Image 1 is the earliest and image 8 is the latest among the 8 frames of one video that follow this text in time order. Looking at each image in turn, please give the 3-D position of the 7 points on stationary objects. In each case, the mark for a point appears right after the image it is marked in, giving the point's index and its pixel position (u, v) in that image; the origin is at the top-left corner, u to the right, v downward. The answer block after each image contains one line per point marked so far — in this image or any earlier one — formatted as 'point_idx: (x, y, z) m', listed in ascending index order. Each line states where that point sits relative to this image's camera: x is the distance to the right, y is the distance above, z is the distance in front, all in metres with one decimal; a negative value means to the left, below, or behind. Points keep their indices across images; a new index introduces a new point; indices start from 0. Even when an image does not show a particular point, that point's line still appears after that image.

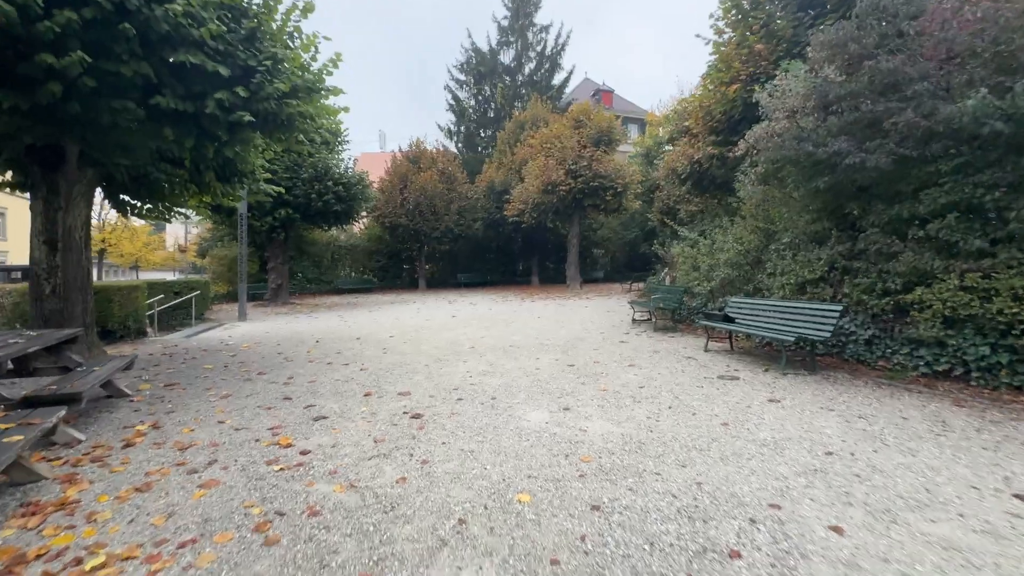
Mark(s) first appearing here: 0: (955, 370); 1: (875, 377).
0: (+5.7, -1.0, +5.8) m
1: (+5.1, -1.3, +6.4) m
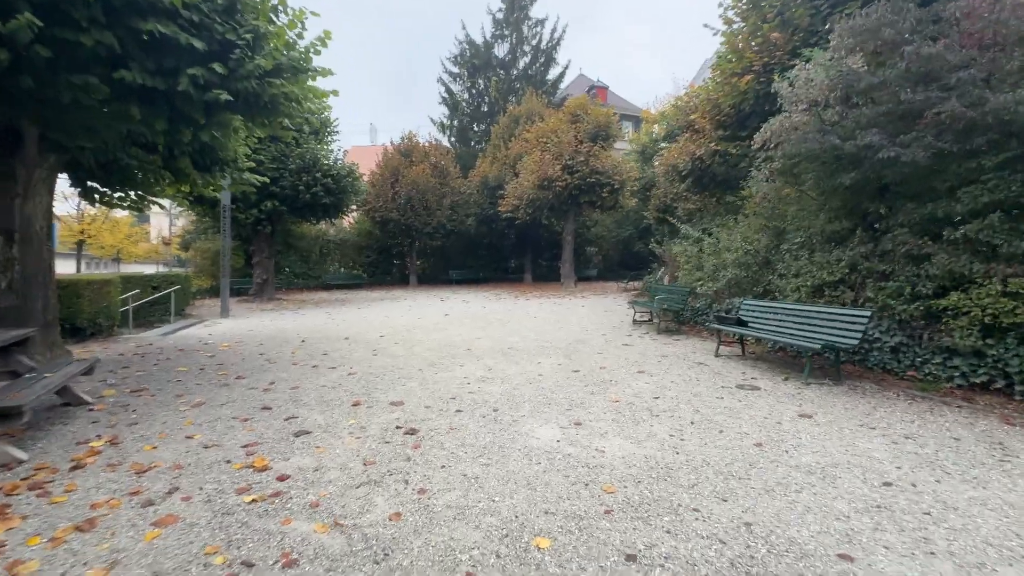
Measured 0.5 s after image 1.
0: (+5.7, -1.1, +5.4) m
1: (+5.1, -1.3, +6.0) m
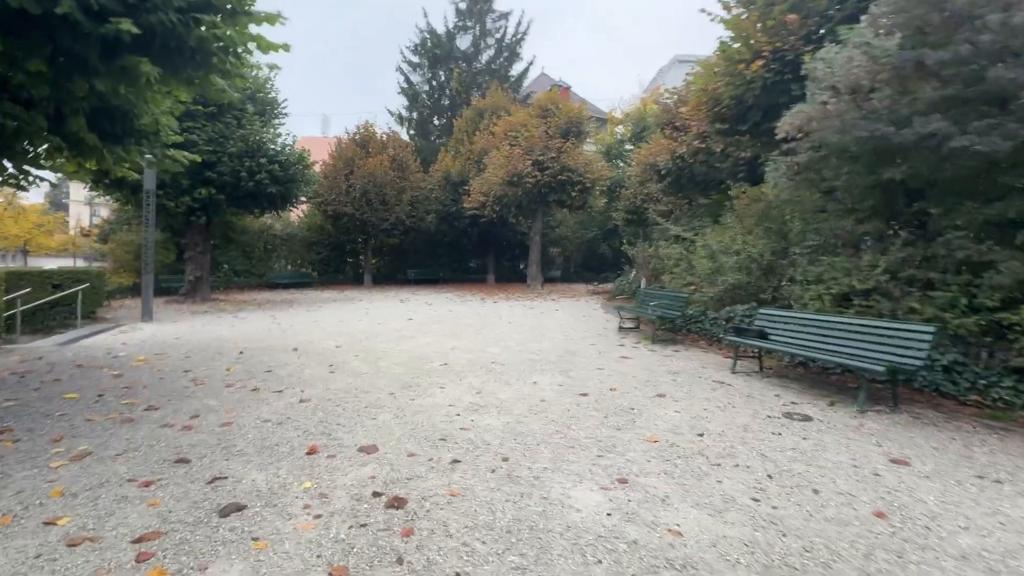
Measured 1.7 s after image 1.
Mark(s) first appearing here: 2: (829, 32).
0: (+5.8, -1.2, +4.7) m
1: (+5.2, -1.4, +5.2) m
2: (+6.0, +4.8, +8.6) m
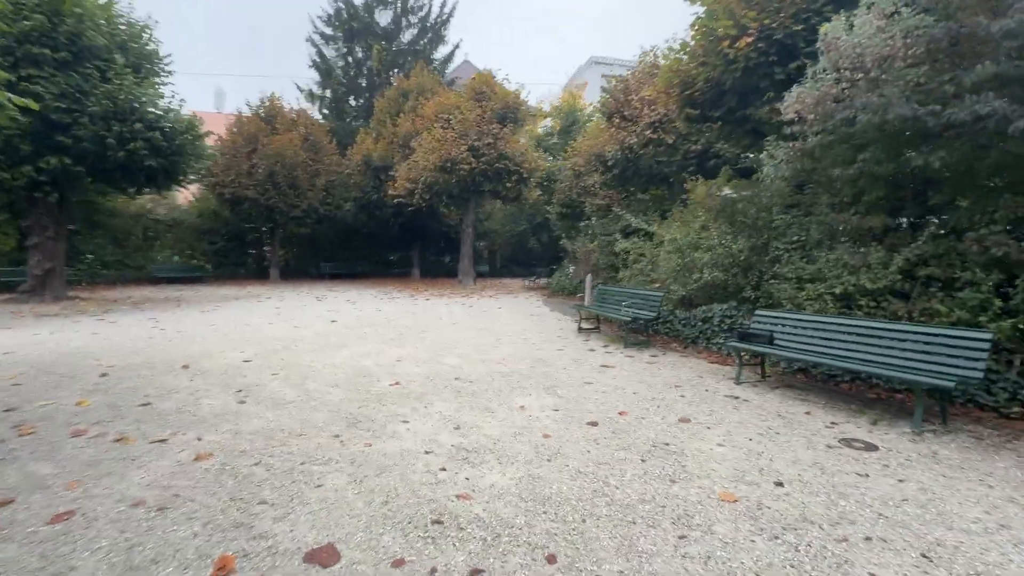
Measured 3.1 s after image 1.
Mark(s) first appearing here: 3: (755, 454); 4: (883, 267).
0: (+5.9, -1.3, +4.3) m
1: (+5.2, -1.5, +4.6) m
2: (+5.3, +4.8, +8.1) m
3: (+2.1, -1.4, +4.1) m
4: (+4.9, +0.3, +6.2) m
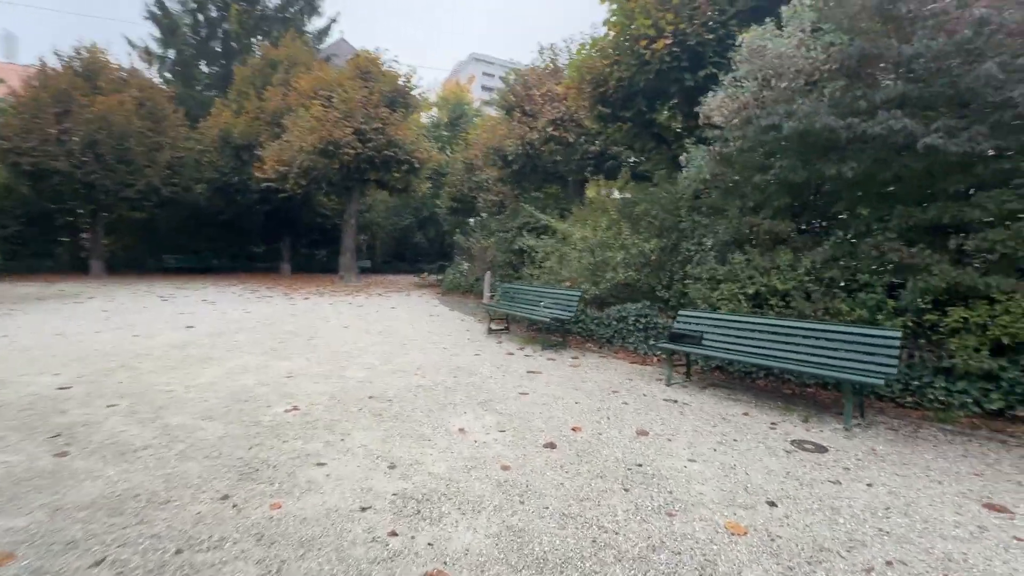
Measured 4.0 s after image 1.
0: (+5.4, -1.3, +5.0) m
1: (+4.6, -1.5, +5.2) m
2: (+3.9, +4.8, +8.5) m
3: (+1.8, -1.5, +3.8) m
4: (+3.9, +0.3, +6.6) m
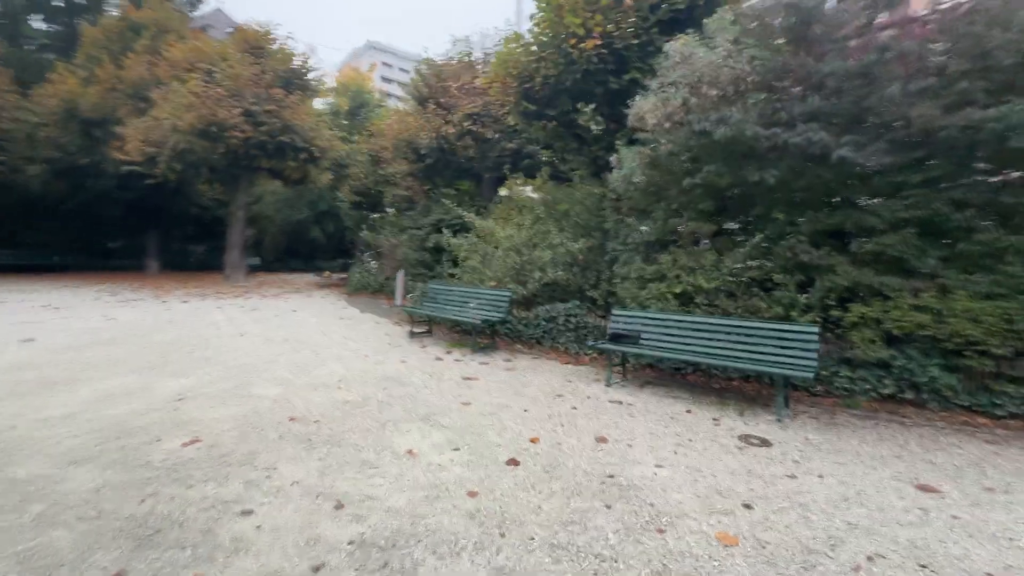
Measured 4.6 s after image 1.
0: (+4.8, -1.3, +5.7) m
1: (+4.0, -1.5, +5.7) m
2: (+2.5, +4.8, +8.7) m
3: (+1.5, -1.5, +3.8) m
4: (+3.0, +0.3, +7.0) m
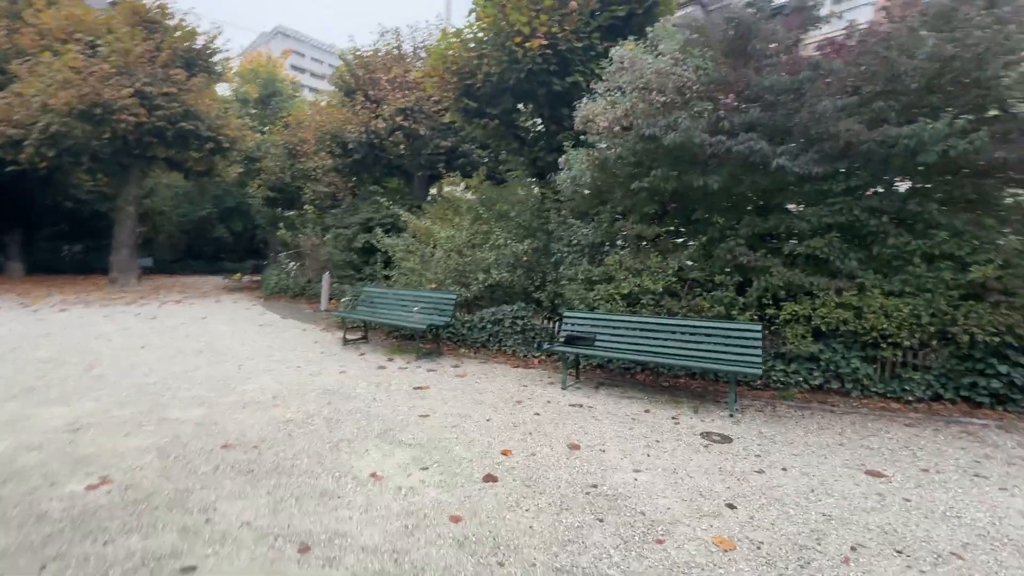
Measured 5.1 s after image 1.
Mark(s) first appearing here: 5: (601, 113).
0: (+4.2, -1.3, +6.2) m
1: (+3.4, -1.5, +6.1) m
2: (+1.4, +4.8, +8.9) m
3: (+1.3, -1.5, +3.8) m
4: (+2.3, +0.3, +7.2) m
5: (+1.4, +2.7, +7.3) m
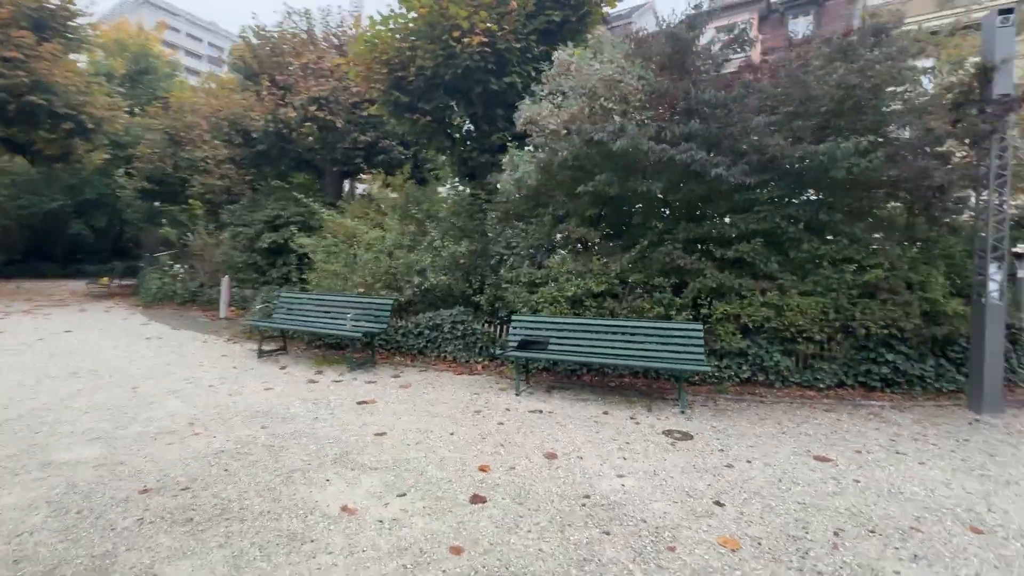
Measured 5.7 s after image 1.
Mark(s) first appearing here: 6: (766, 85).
0: (+3.5, -1.3, +6.8) m
1: (+2.8, -1.5, +6.5) m
2: (+0.2, +4.8, +8.8) m
3: (+1.2, -1.5, +3.9) m
4: (+1.4, +0.2, +7.4) m
5: (+0.5, +2.7, +7.3) m
6: (+3.5, +2.8, +6.5) m
